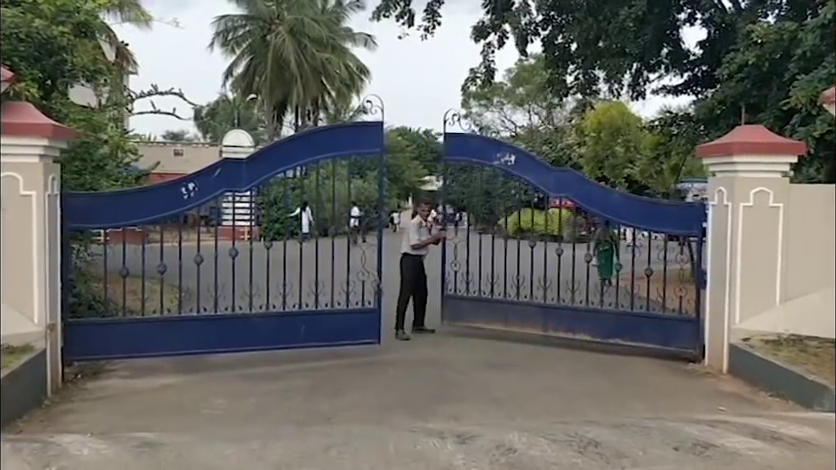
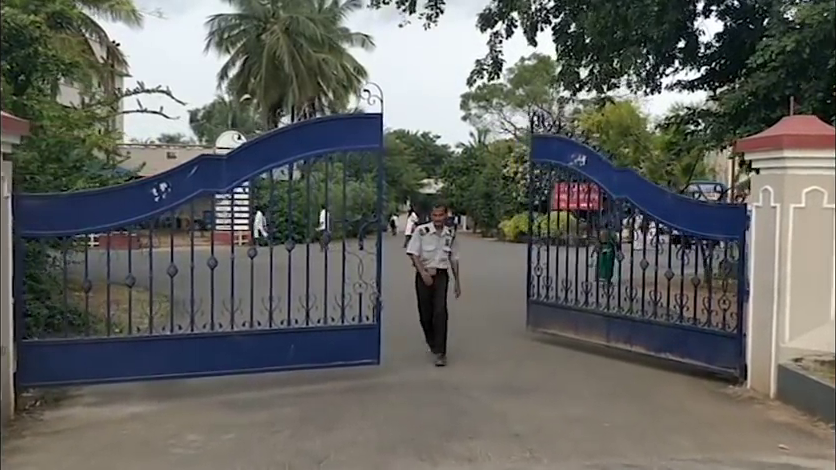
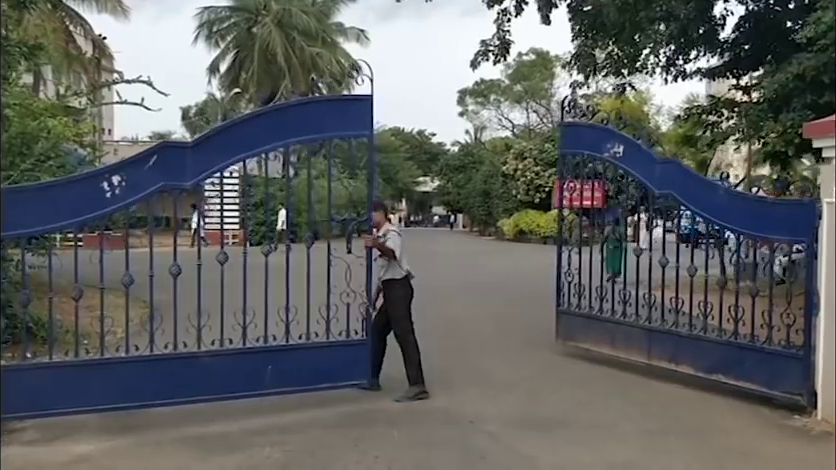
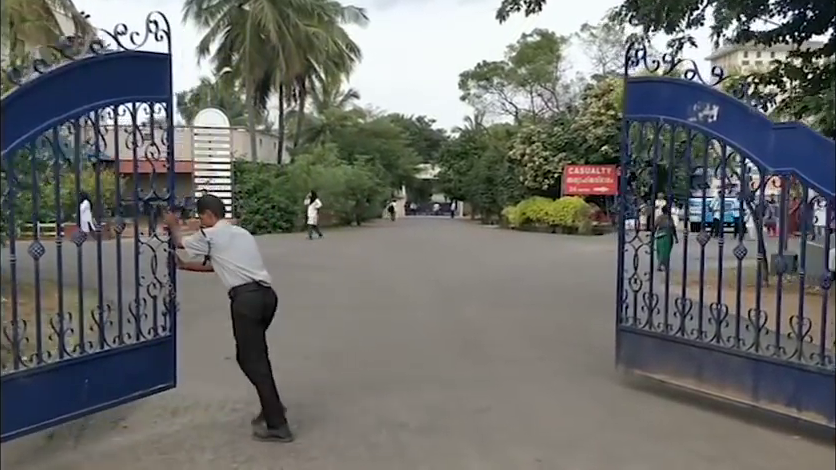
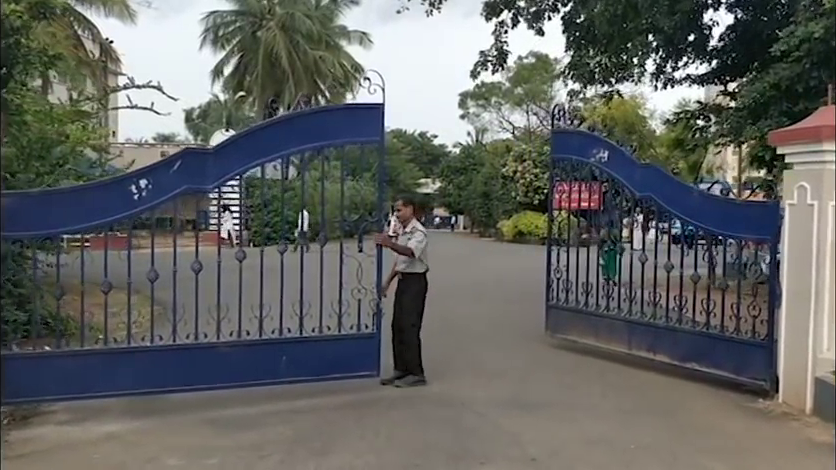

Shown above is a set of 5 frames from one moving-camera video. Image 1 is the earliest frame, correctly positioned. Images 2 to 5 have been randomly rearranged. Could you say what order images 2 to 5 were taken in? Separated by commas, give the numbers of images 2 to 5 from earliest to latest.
2, 5, 3, 4
